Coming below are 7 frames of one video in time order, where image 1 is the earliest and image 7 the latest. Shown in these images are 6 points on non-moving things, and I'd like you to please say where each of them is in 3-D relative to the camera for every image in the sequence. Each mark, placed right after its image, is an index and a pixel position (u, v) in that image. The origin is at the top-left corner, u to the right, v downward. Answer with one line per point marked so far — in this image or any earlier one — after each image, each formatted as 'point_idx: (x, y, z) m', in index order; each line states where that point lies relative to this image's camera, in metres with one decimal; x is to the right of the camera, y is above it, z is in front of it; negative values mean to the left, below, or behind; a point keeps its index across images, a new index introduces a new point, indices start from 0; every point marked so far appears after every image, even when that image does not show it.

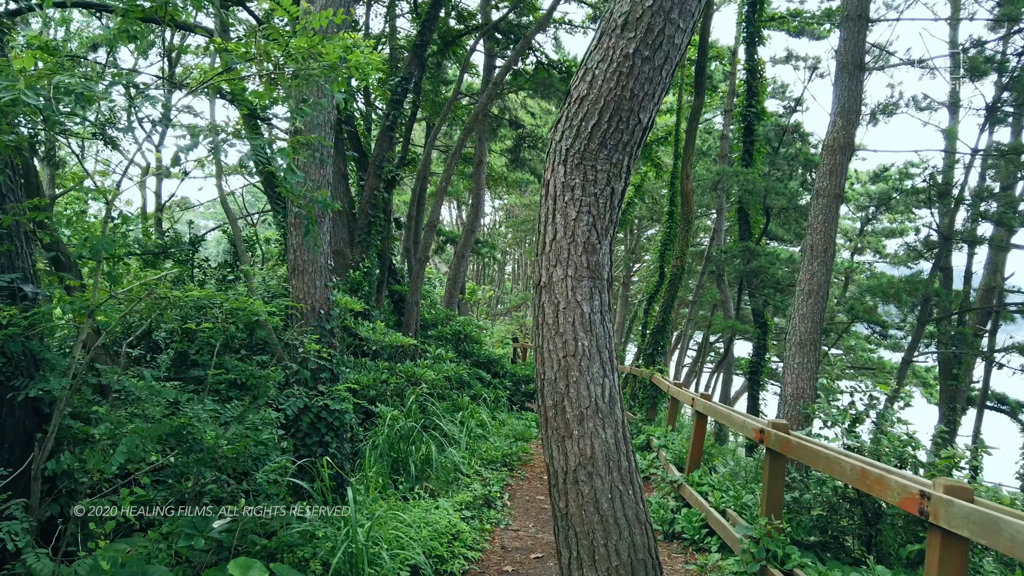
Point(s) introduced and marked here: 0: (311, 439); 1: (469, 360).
0: (-1.3, -1.0, +4.8) m
1: (-0.7, -1.1, +11.6) m
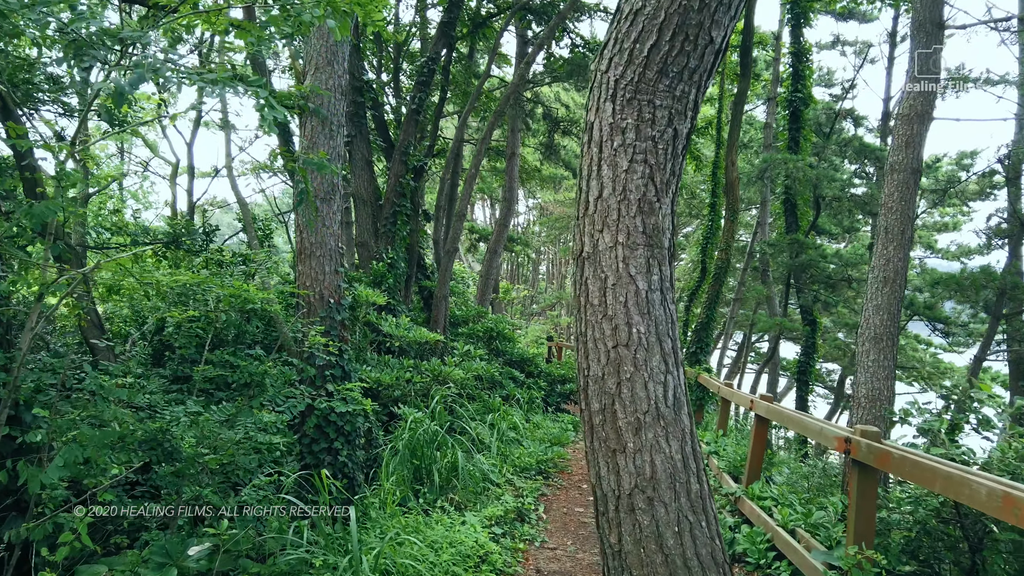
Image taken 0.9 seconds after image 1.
0: (-1.1, -0.9, +4.2) m
1: (-0.2, -1.1, +11.0) m
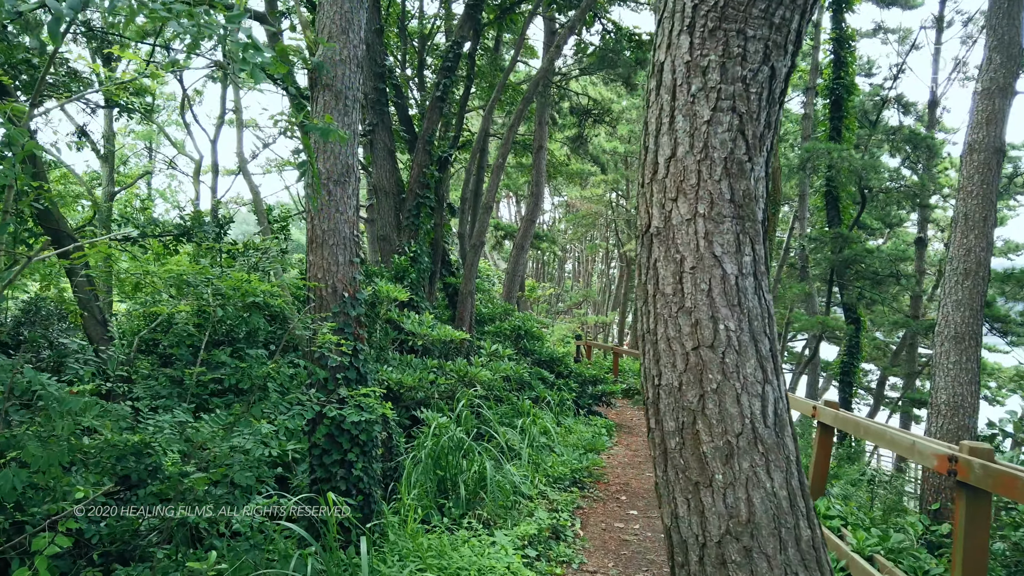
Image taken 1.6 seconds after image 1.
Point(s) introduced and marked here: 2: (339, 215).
0: (-0.9, -0.9, +3.8) m
1: (+0.2, -1.0, +10.5) m
2: (-1.0, +0.4, +4.3) m
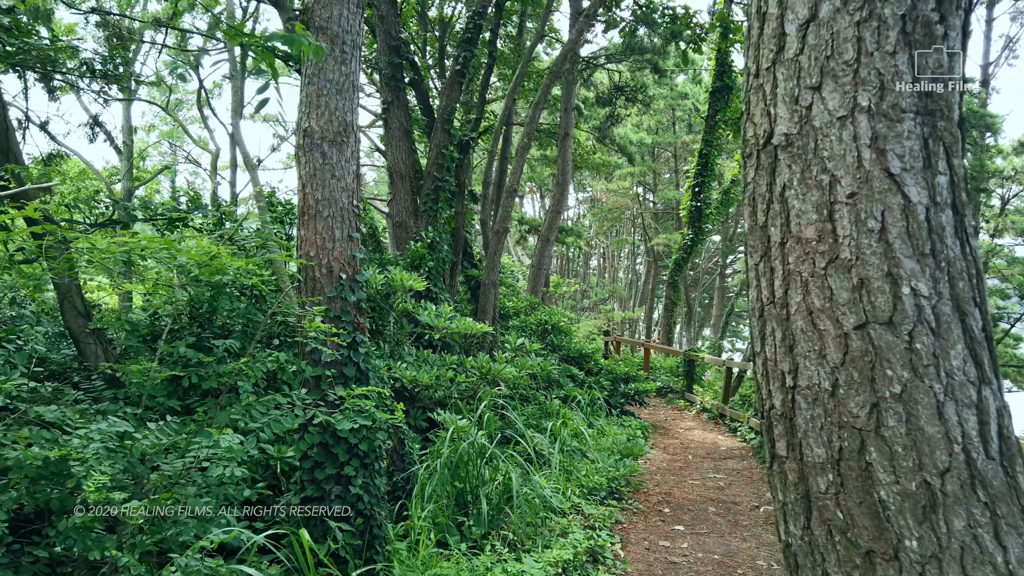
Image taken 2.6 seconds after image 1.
0: (-0.8, -0.8, +3.2) m
1: (+0.6, -0.9, +9.9) m
2: (-0.9, +0.5, +3.7) m
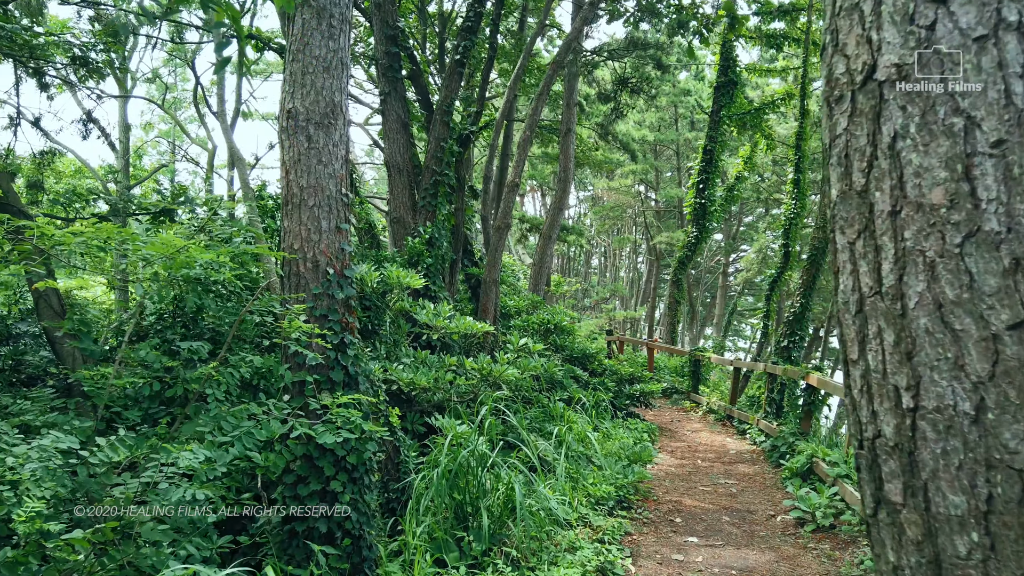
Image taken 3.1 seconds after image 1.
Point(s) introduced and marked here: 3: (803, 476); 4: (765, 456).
0: (-0.8, -0.7, +2.9) m
1: (+0.6, -0.9, +9.6) m
2: (-0.9, +0.5, +3.4) m
3: (+2.4, -1.5, +6.2) m
4: (+2.6, -1.7, +7.7) m
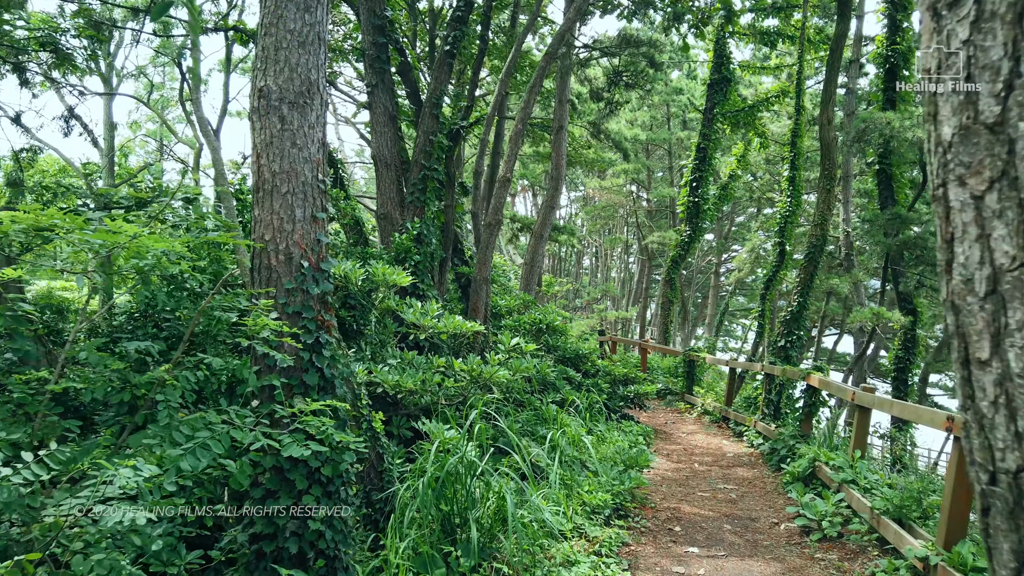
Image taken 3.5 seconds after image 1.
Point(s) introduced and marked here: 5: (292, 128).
0: (-0.8, -0.7, +2.6) m
1: (+0.5, -0.9, +9.3) m
2: (-0.9, +0.6, +3.1) m
3: (+2.3, -1.5, +5.9) m
4: (+2.5, -1.7, +7.5) m
5: (-0.9, +0.6, +3.0) m
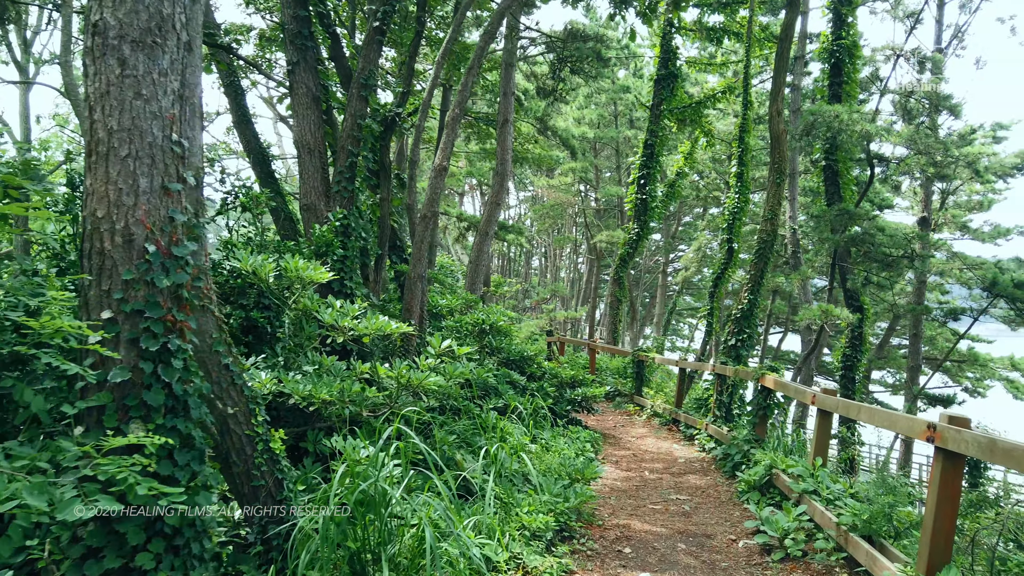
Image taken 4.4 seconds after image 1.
0: (-1.1, -0.7, +2.0) m
1: (-0.2, -0.8, +8.8) m
2: (-1.2, +0.6, +2.5) m
3: (+1.8, -1.5, +5.5) m
4: (+1.9, -1.7, +7.1) m
5: (-1.2, +0.7, +2.4) m
